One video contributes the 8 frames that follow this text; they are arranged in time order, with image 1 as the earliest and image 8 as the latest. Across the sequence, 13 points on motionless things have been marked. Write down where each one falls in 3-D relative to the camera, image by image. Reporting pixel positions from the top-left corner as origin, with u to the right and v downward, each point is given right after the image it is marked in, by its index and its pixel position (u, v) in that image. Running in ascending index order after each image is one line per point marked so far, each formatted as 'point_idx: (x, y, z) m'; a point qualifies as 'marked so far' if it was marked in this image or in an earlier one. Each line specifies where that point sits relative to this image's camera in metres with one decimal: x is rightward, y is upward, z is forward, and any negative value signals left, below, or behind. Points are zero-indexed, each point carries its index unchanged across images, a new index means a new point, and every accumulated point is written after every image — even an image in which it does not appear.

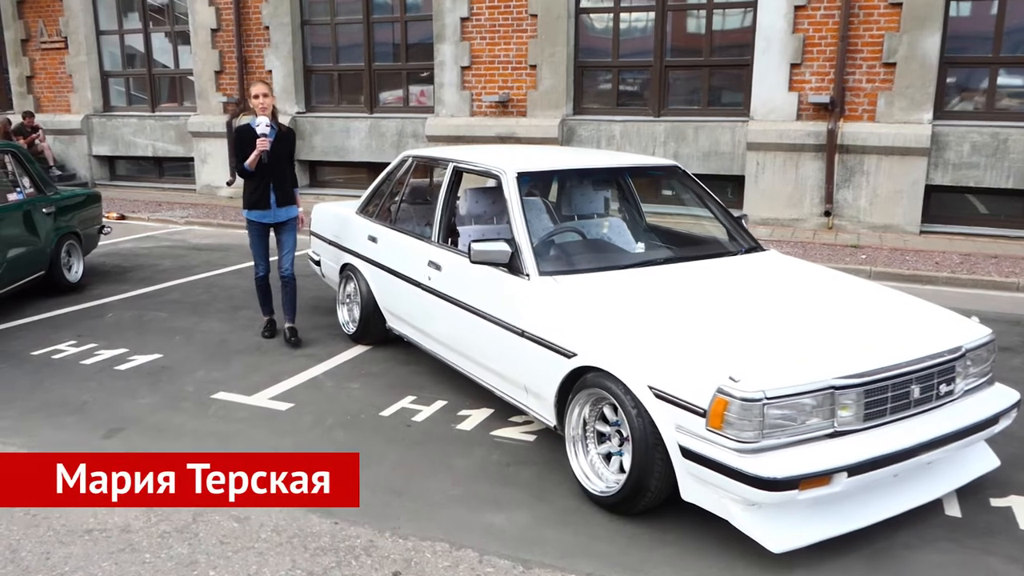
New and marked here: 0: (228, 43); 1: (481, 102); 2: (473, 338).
0: (-5.4, +4.6, +15.0) m
1: (-0.5, +3.1, +13.5) m
2: (-0.2, -0.3, +4.7) m
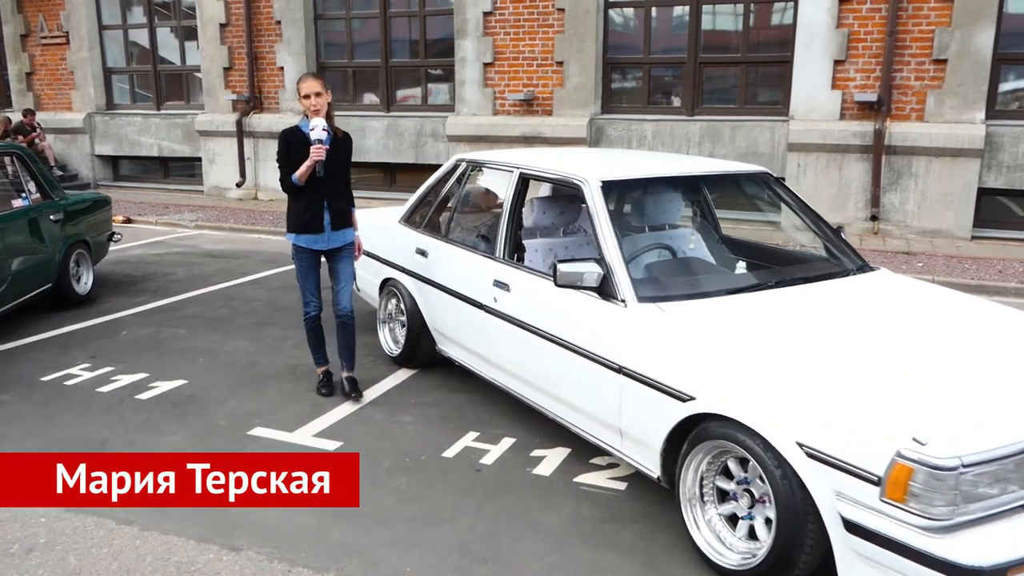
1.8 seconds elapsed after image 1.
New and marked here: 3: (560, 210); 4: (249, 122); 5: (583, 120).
0: (-5.0, +4.5, +14.4) m
1: (-0.1, +3.0, +12.9) m
2: (+0.2, -0.4, +4.1) m
3: (+0.4, +0.5, +5.1) m
4: (-4.8, +3.0, +14.4) m
5: (+1.1, +2.6, +12.3) m
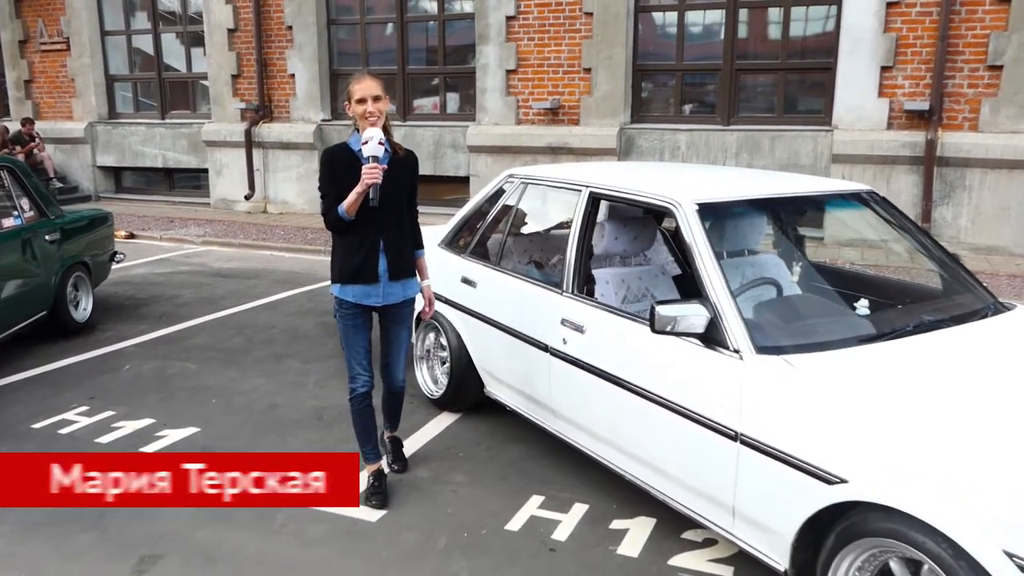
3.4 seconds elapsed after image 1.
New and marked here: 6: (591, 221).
0: (-4.6, +4.2, +13.8) m
1: (+0.2, +2.8, +12.3) m
2: (+0.5, -0.6, +3.5) m
3: (+0.7, +0.3, +4.5) m
4: (-4.4, +2.7, +13.8) m
5: (+1.5, +2.3, +11.6) m
6: (+0.4, +0.4, +4.3) m
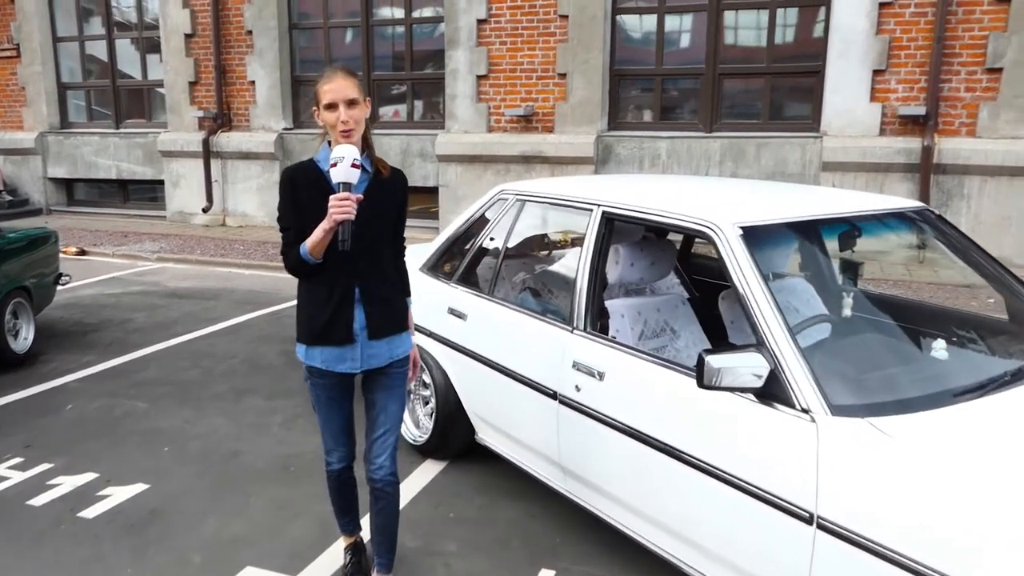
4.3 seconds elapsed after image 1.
0: (-5.1, +3.9, +13.1) m
1: (-0.1, +2.5, +11.7) m
2: (+0.6, -0.8, +2.9) m
3: (+0.7, +0.1, +3.9) m
4: (-4.8, +2.4, +13.0) m
5: (+1.1, +2.1, +11.1) m
6: (+0.4, +0.2, +3.7) m
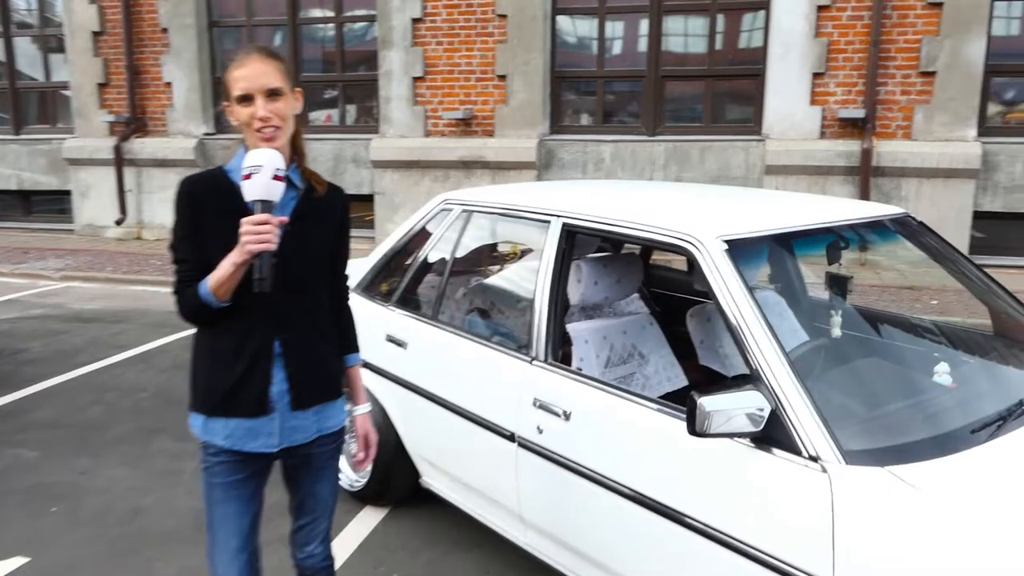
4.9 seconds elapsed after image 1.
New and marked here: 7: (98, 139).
0: (-6.1, +3.7, +12.2) m
1: (-1.0, +2.4, +11.2) m
2: (+0.4, -0.8, +2.5) m
3: (+0.5, 0.0, +3.5) m
4: (-5.9, +2.1, +12.1) m
5: (+0.3, +2.0, +10.7) m
6: (+0.2, +0.1, +3.2) m
7: (-6.4, +2.3, +12.3) m
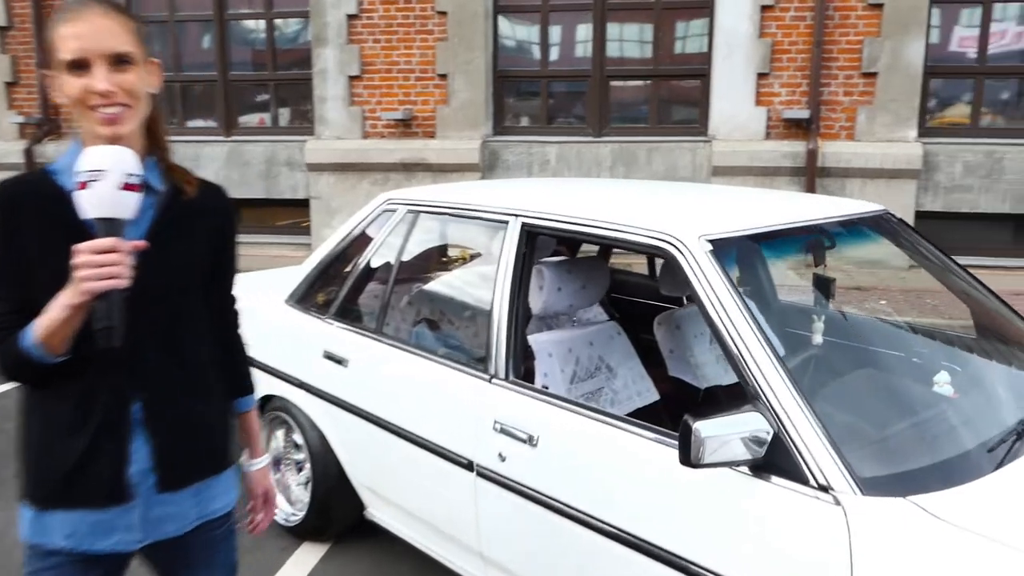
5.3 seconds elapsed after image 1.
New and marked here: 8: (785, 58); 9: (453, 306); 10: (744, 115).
0: (-7.0, +3.5, +11.4) m
1: (-1.8, +2.3, +10.8) m
2: (+0.3, -0.9, +2.2) m
3: (+0.3, 0.0, +3.2) m
4: (-6.7, +2.0, +11.3) m
5: (-0.5, +1.9, +10.4) m
6: (+0.1, +0.1, +2.9) m
7: (-7.3, +2.1, +11.5) m
8: (+3.3, +2.8, +9.6) m
9: (-0.2, -0.1, +3.2) m
10: (+2.9, +2.1, +9.7) m
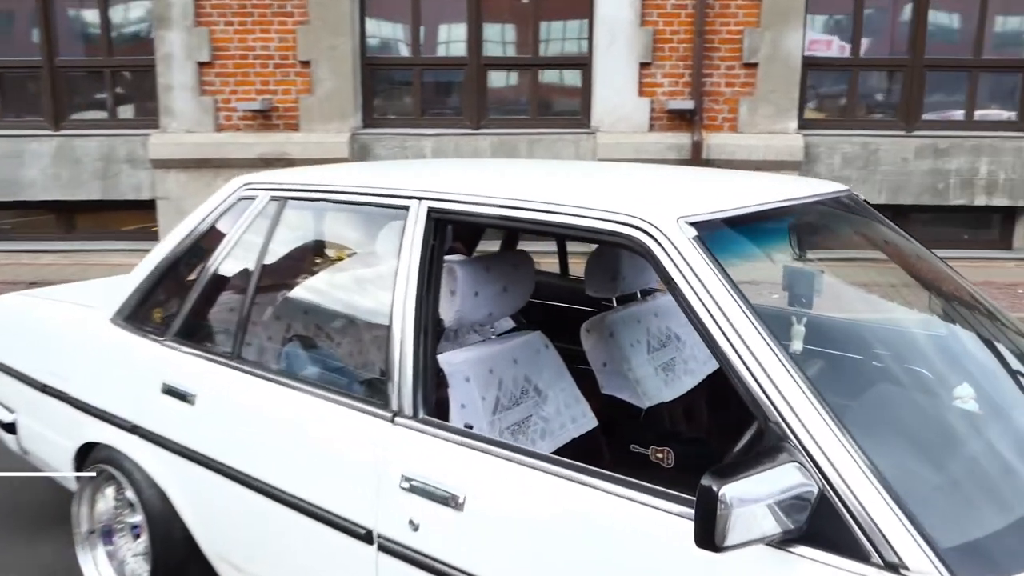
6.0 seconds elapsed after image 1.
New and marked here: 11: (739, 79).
0: (-8.6, +3.2, +9.4) m
1: (-3.4, +2.1, +9.6) m
2: (+0.2, -0.9, +1.5) m
3: (0.0, 0.0, +2.5) m
4: (-8.3, +1.7, +9.4) m
5: (-2.0, +1.8, +9.5) m
6: (-0.2, +0.1, +2.2) m
7: (-8.9, +1.9, +9.5) m
8: (+1.8, +2.8, +9.3) m
9: (-0.5, -0.1, +2.5) m
10: (+1.4, +2.2, +9.4) m
11: (+2.7, +2.5, +9.3) m
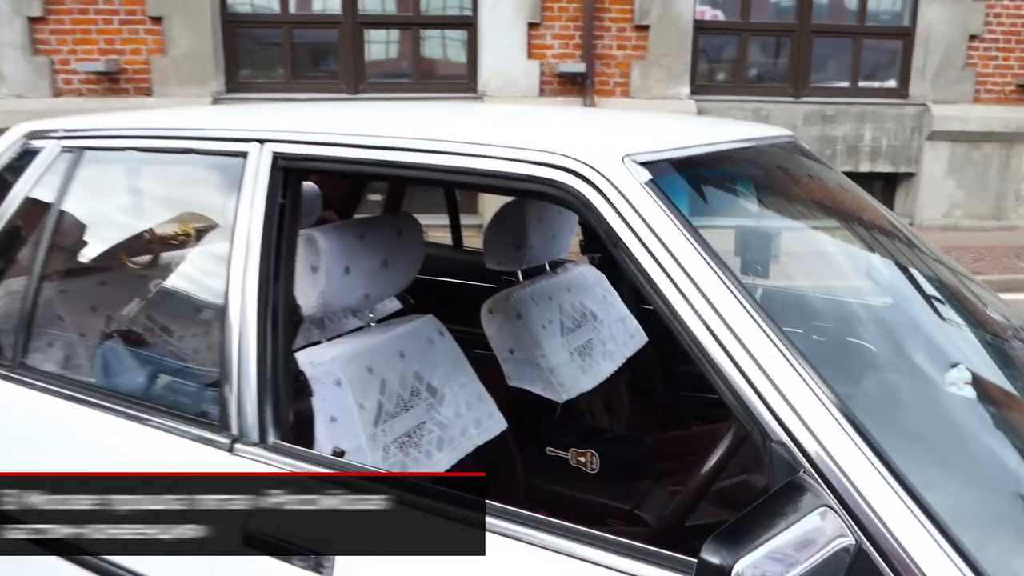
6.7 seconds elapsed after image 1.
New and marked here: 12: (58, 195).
0: (-9.9, +3.2, +7.4) m
1: (-4.7, +2.3, +8.5) m
2: (+0.1, -0.8, +1.0) m
3: (-0.3, +0.1, +1.9) m
4: (-9.5, +1.7, +7.6) m
5: (-3.3, +2.0, +8.5) m
6: (-0.5, +0.1, +1.6) m
7: (-10.2, +1.8, +7.5) m
8: (+0.5, +3.1, +8.8) m
9: (-0.8, -0.1, +1.8) m
10: (+0.1, +2.4, +8.9) m
11: (+1.3, +2.8, +9.0) m
12: (-1.2, +0.2, +2.0) m
